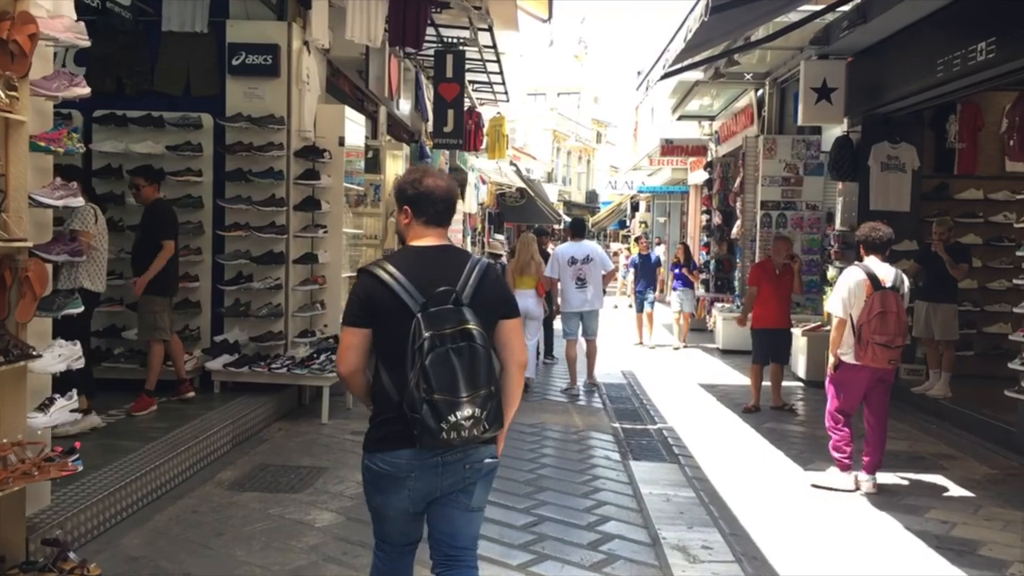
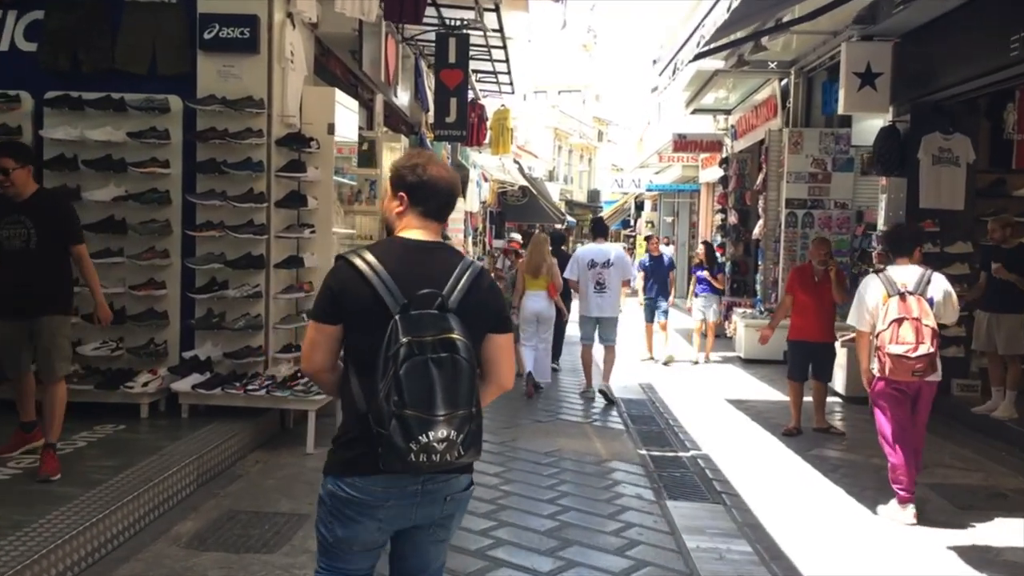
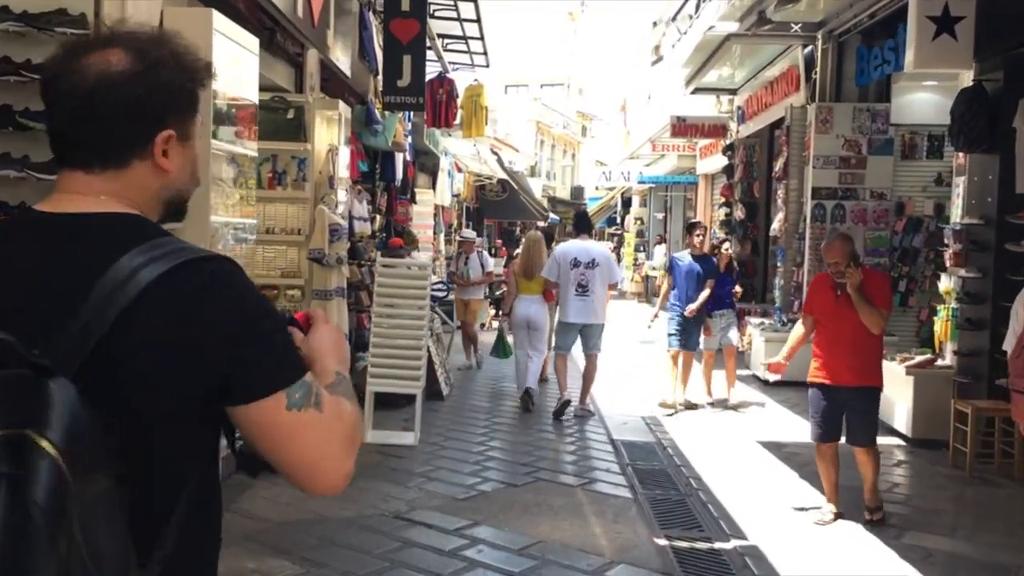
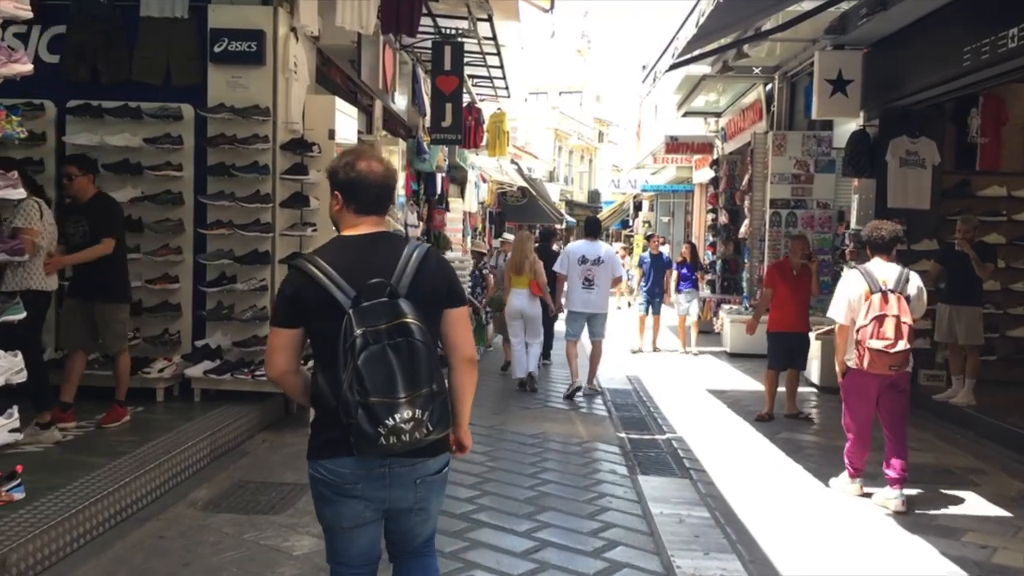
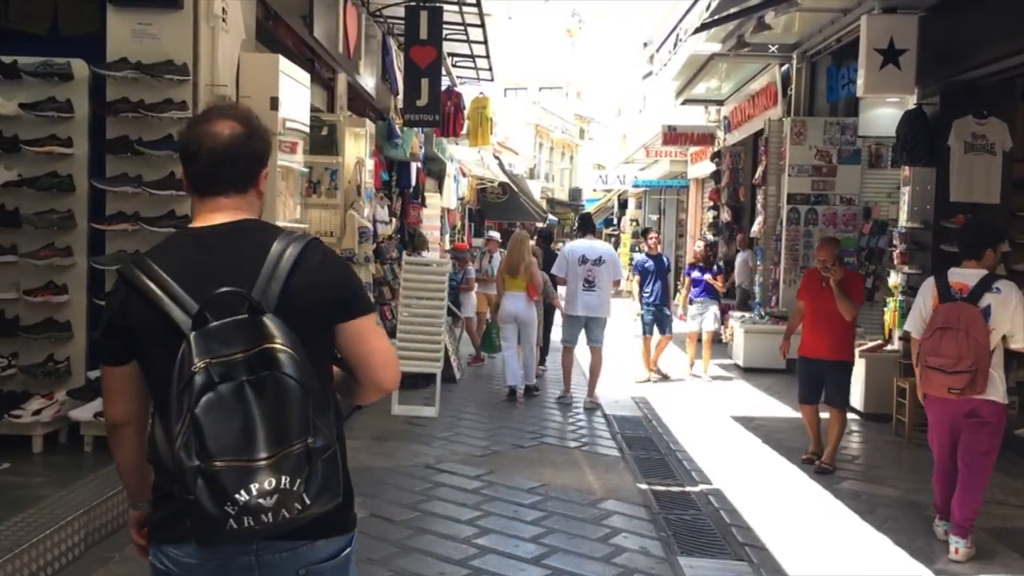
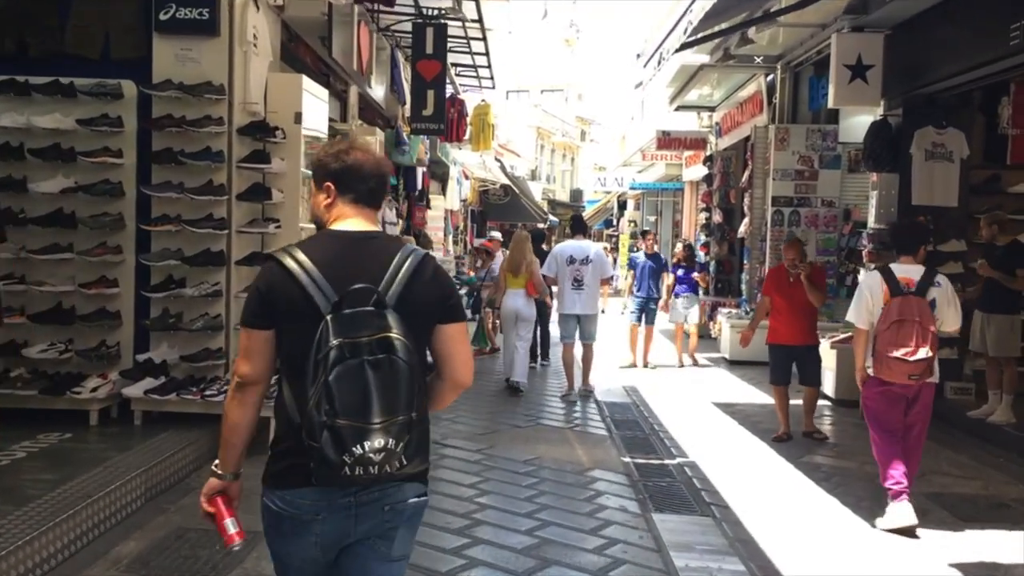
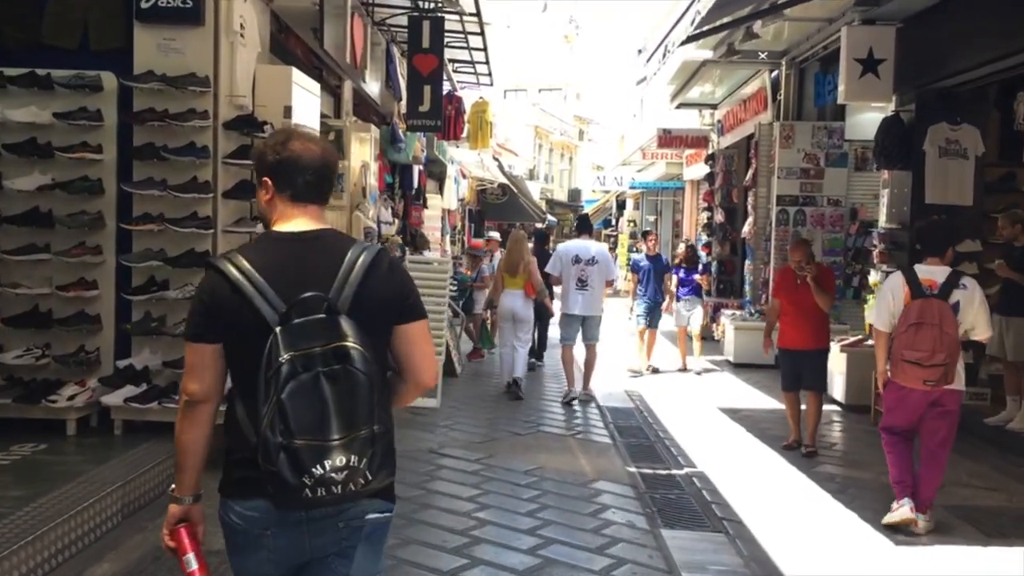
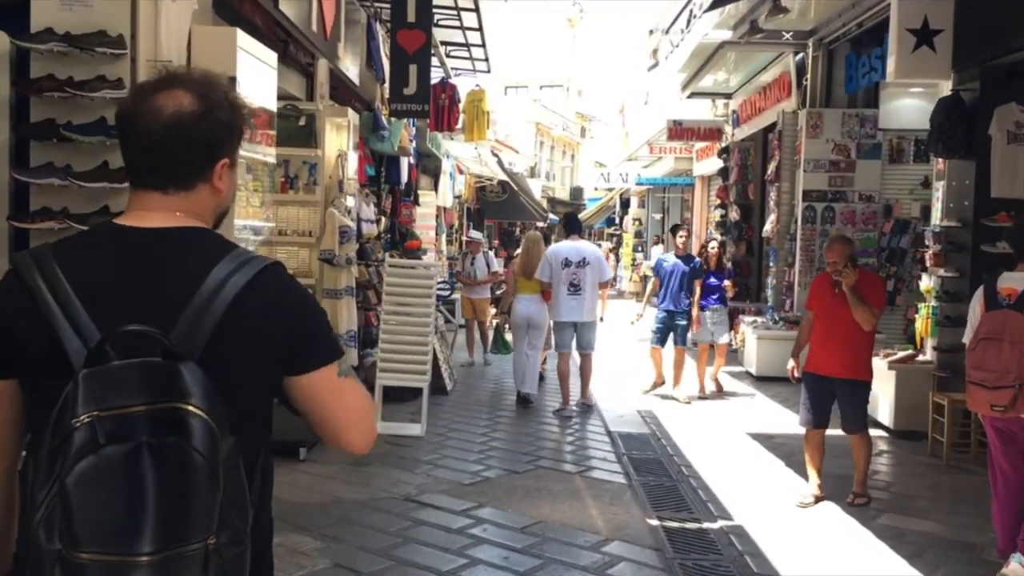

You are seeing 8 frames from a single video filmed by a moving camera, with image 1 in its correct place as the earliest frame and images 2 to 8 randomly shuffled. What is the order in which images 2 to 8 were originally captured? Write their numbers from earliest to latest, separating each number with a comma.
4, 2, 6, 7, 5, 8, 3
